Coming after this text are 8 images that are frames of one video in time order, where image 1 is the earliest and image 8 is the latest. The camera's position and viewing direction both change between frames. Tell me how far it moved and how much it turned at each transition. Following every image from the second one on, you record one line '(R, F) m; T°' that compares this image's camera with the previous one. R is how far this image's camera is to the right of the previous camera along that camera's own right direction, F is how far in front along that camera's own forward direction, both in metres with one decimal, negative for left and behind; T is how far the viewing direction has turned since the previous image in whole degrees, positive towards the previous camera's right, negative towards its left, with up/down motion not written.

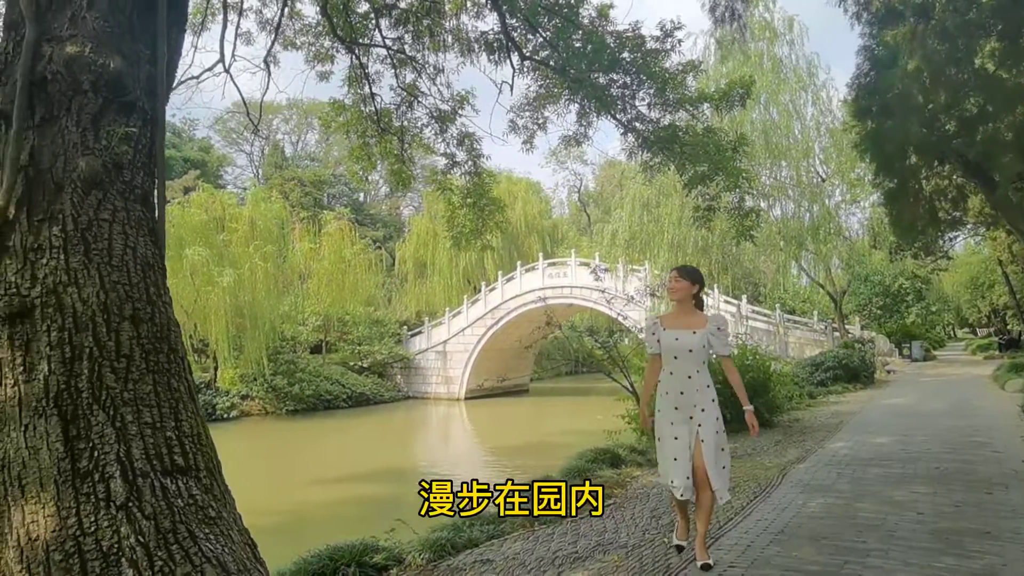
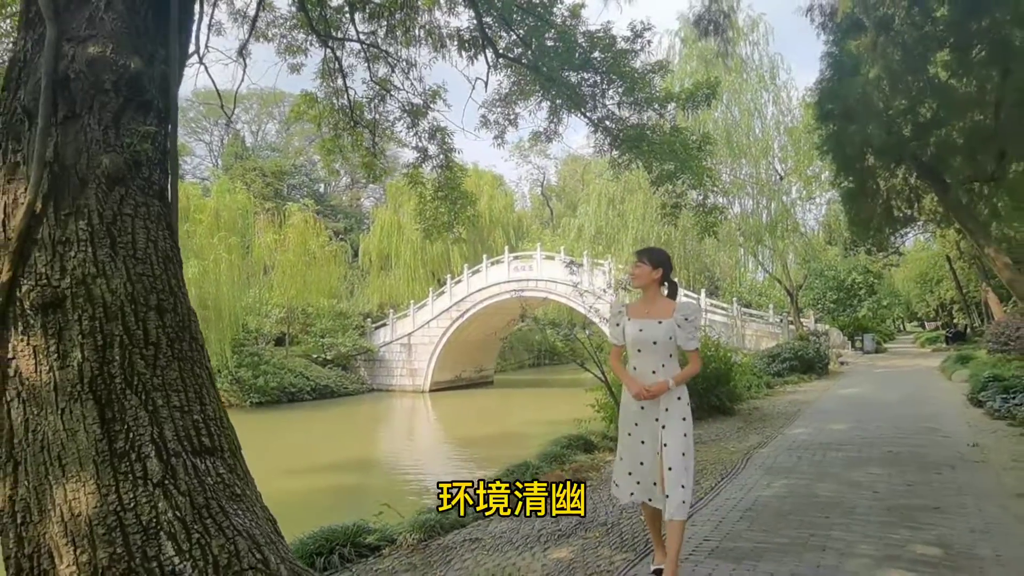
(-0.1, -0.2) m; +3°
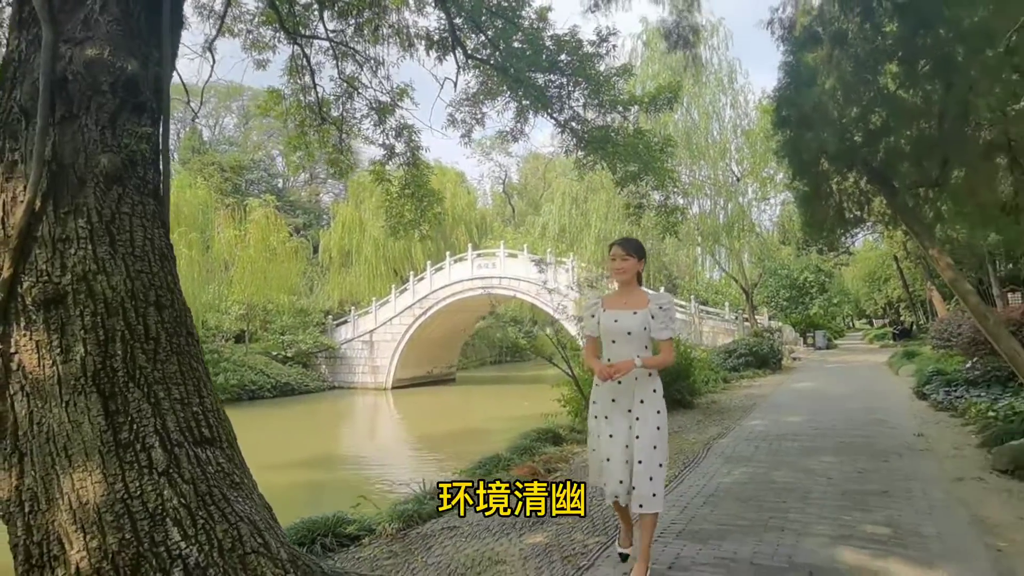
(-0.1, -0.1) m; +3°
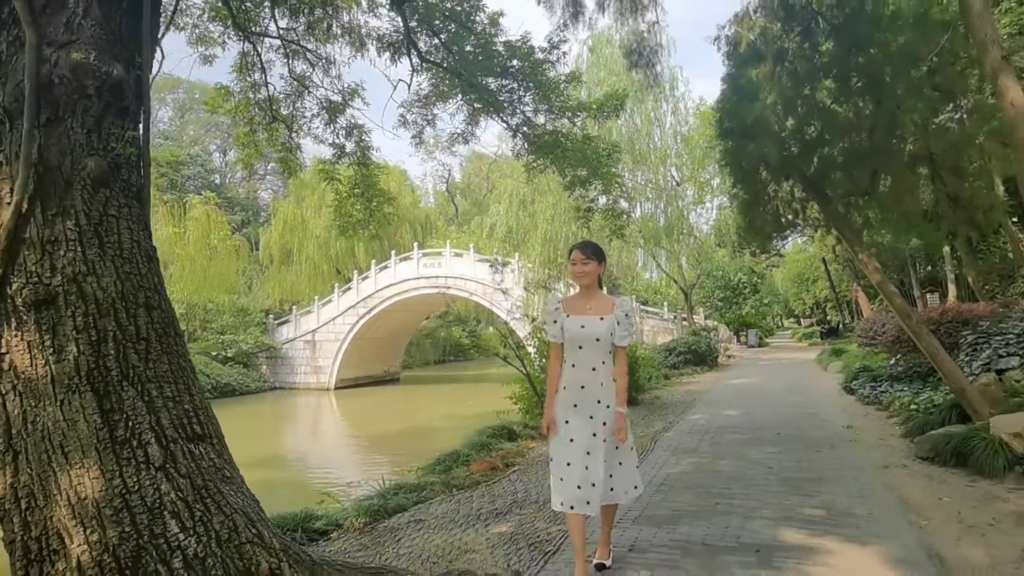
(-0.1, -0.1) m; +5°
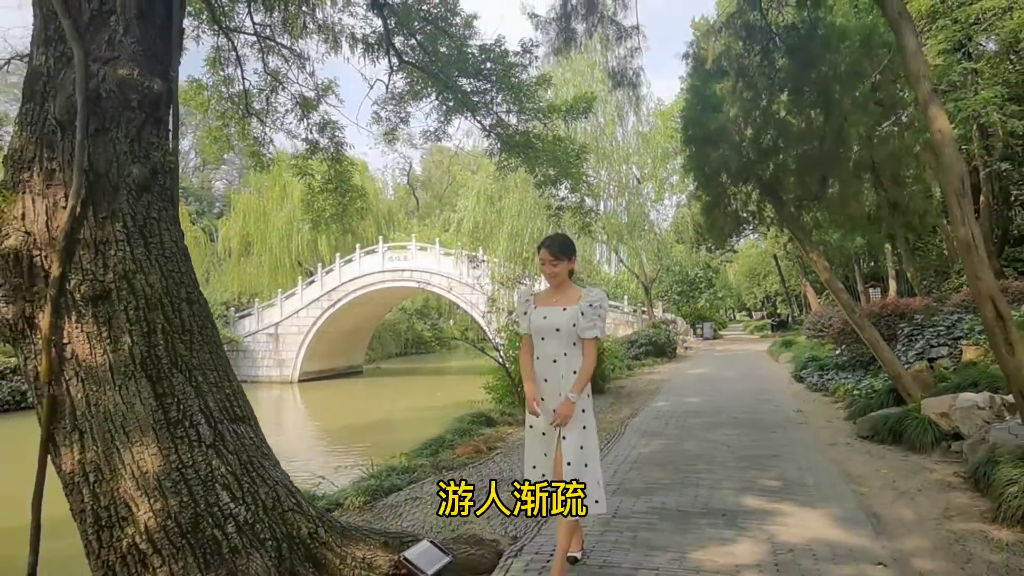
(-0.2, -0.3) m; +3°
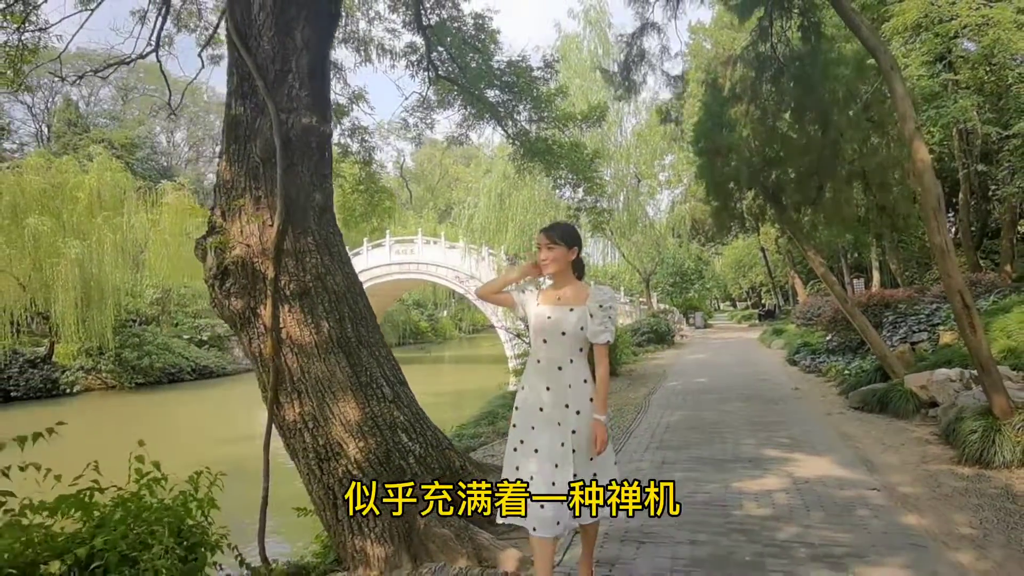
(-0.5, -0.9) m; +1°
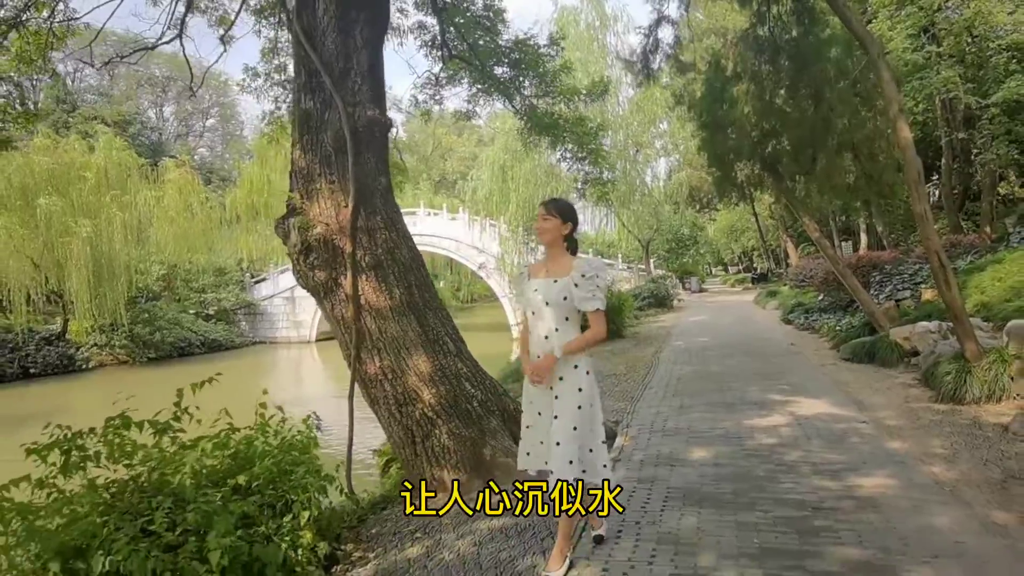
(-0.3, -0.5) m; +1°
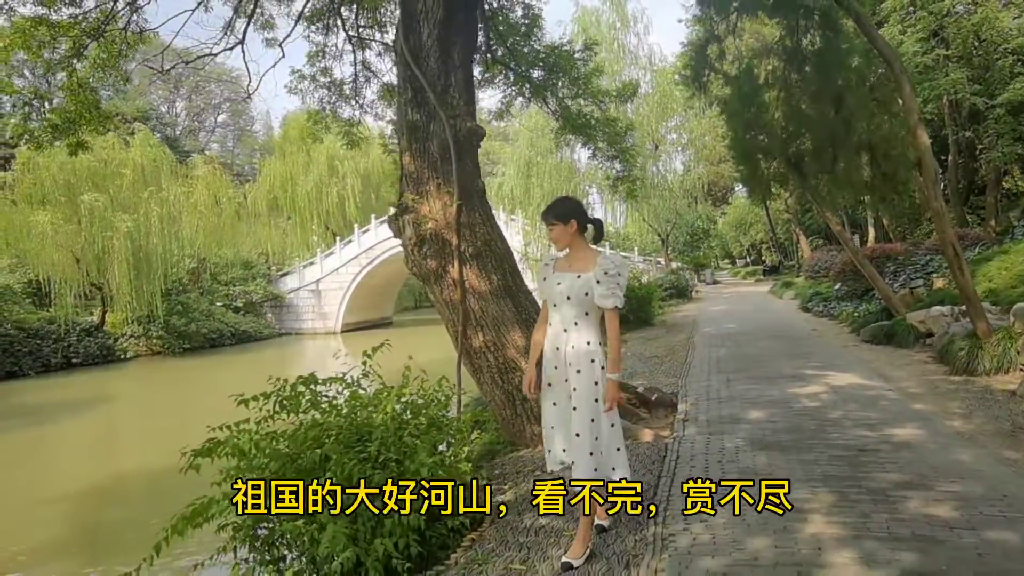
(-0.5, -0.7) m; 0°
